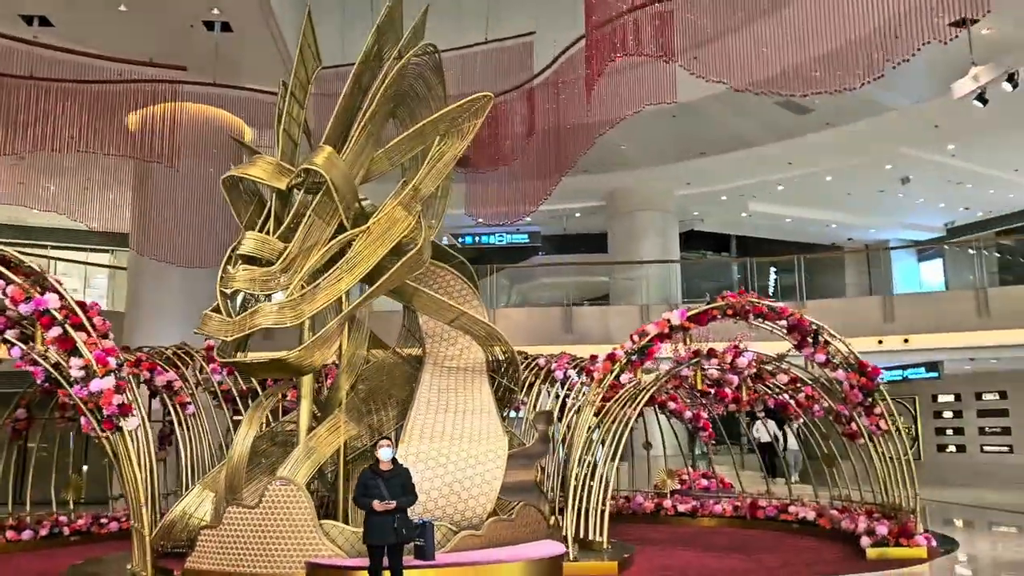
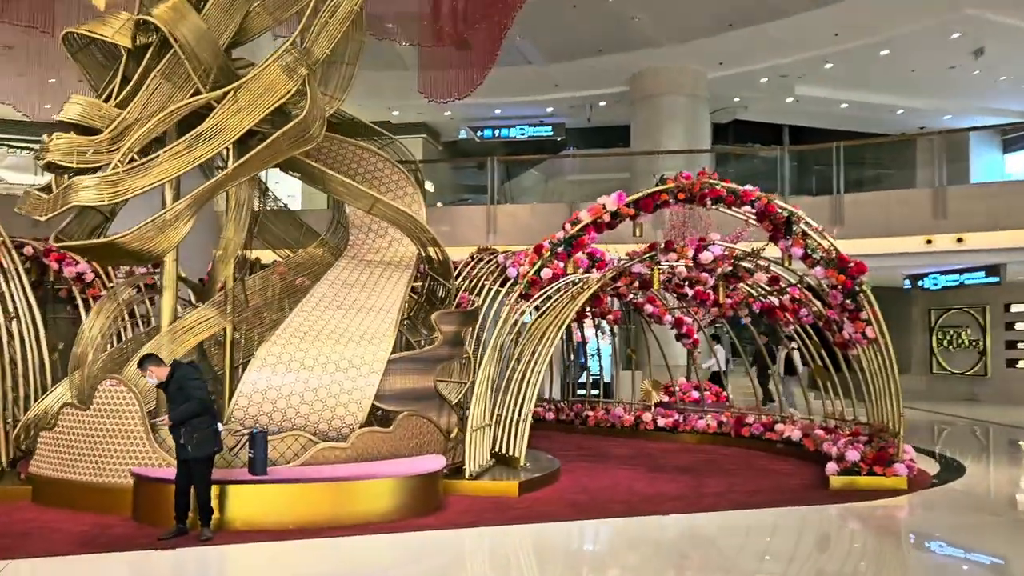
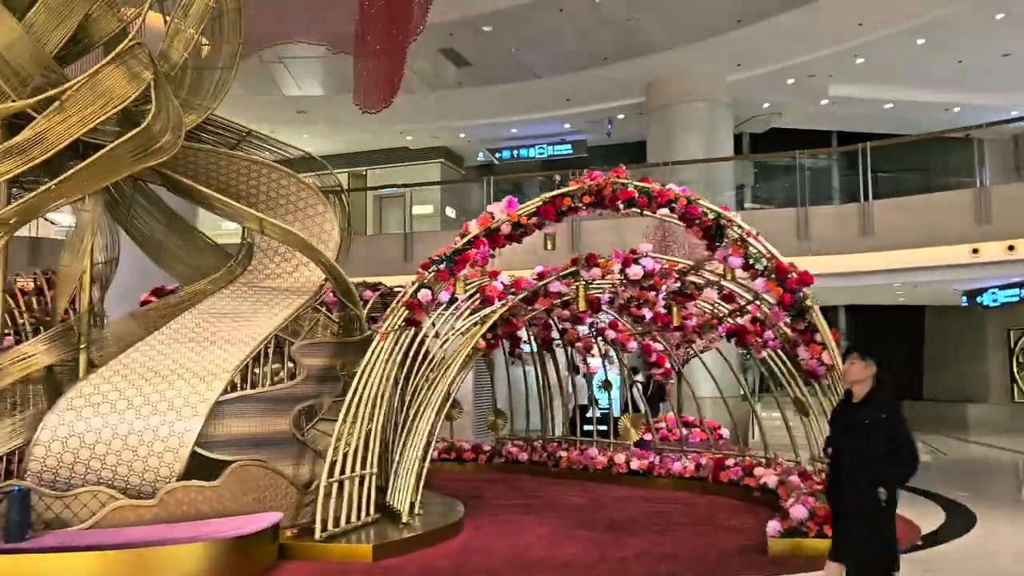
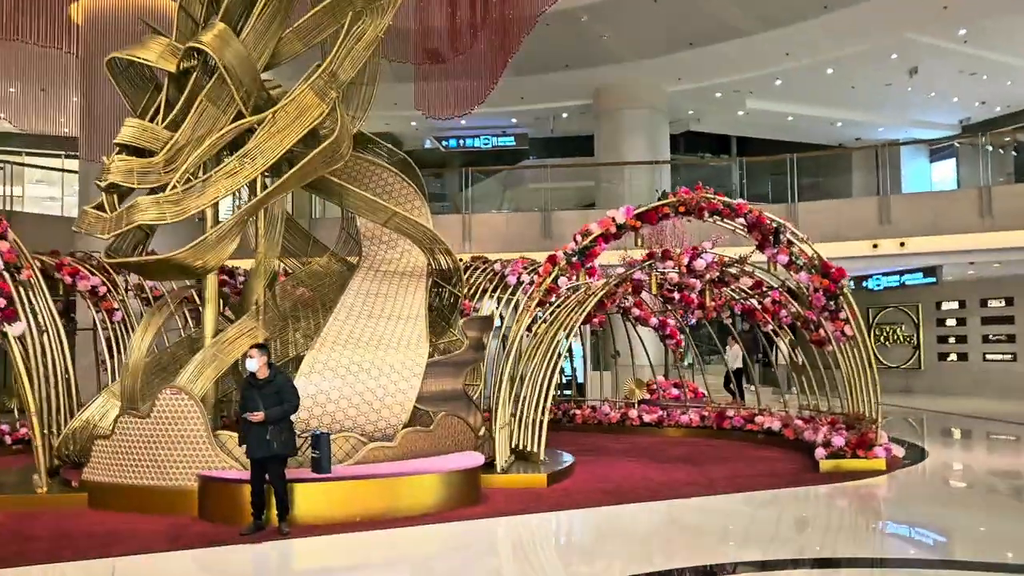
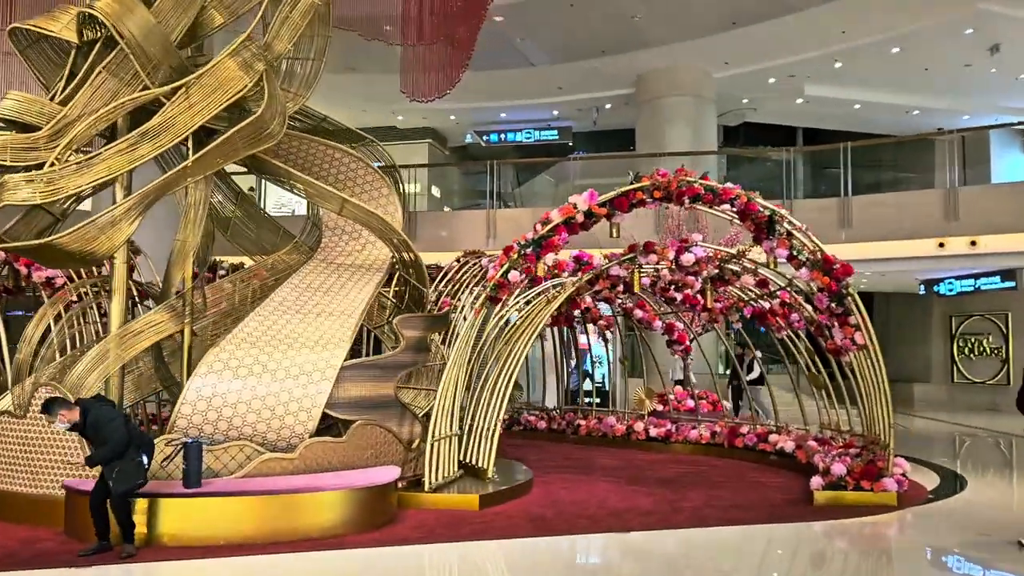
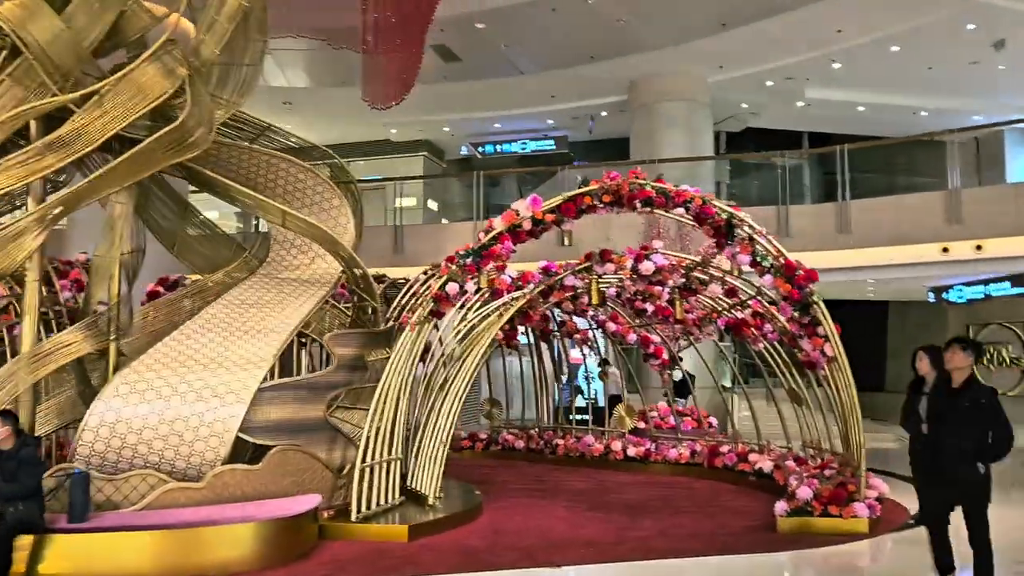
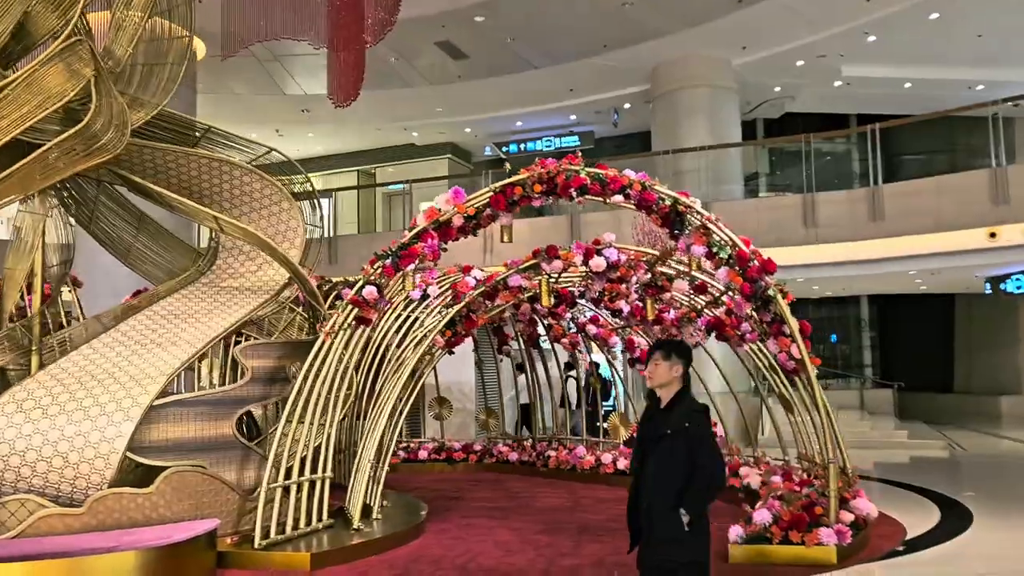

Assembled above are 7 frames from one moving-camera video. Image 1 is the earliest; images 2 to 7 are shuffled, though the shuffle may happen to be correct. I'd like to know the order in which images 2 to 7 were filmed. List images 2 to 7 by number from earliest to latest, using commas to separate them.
4, 2, 5, 6, 3, 7
